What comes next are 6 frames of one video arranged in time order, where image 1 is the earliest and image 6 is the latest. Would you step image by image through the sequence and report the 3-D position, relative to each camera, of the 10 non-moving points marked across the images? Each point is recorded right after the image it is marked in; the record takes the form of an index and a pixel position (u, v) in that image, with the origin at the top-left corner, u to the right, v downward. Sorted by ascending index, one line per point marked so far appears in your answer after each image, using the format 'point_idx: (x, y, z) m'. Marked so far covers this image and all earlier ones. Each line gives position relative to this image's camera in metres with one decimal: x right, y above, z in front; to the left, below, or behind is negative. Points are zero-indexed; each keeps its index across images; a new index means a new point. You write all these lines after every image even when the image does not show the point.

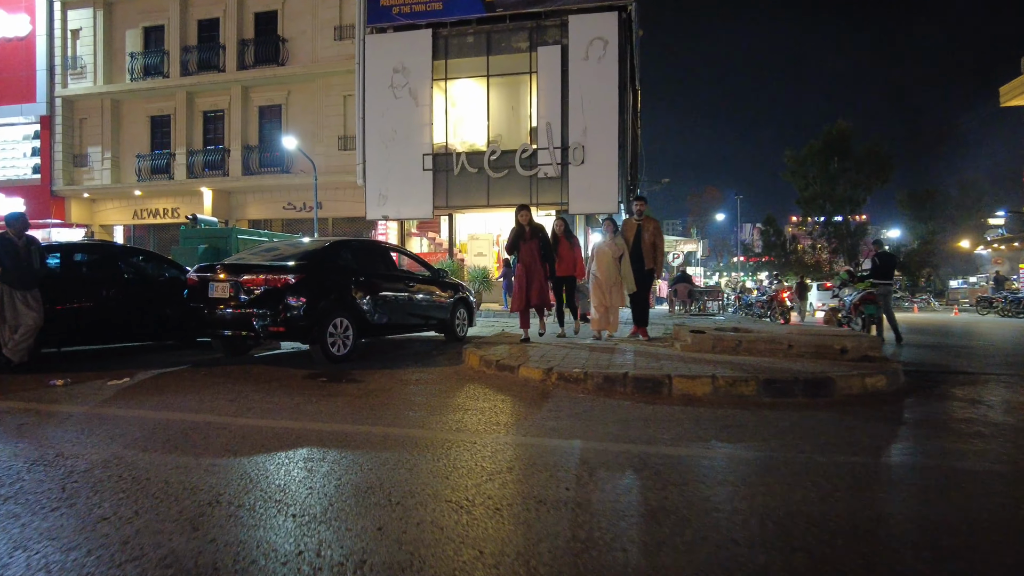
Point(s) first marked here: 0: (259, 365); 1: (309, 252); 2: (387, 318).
0: (-3.4, -1.0, +8.2) m
1: (-2.9, +0.5, +8.7) m
2: (-2.0, -0.4, +9.4) m
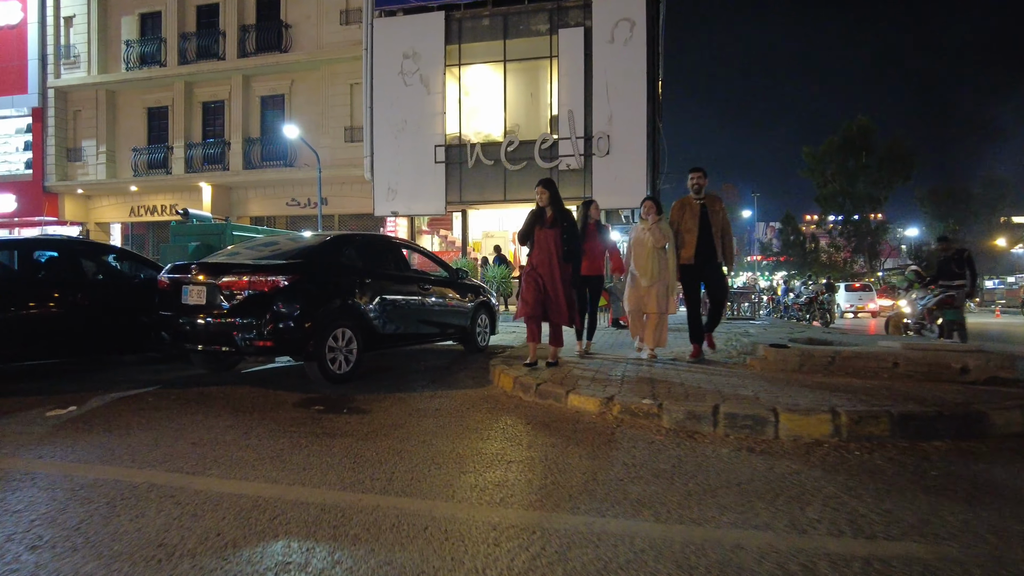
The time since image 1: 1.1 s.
0: (-2.9, -1.1, +6.7) m
1: (-2.4, +0.5, +7.2) m
2: (-1.5, -0.5, +7.9) m
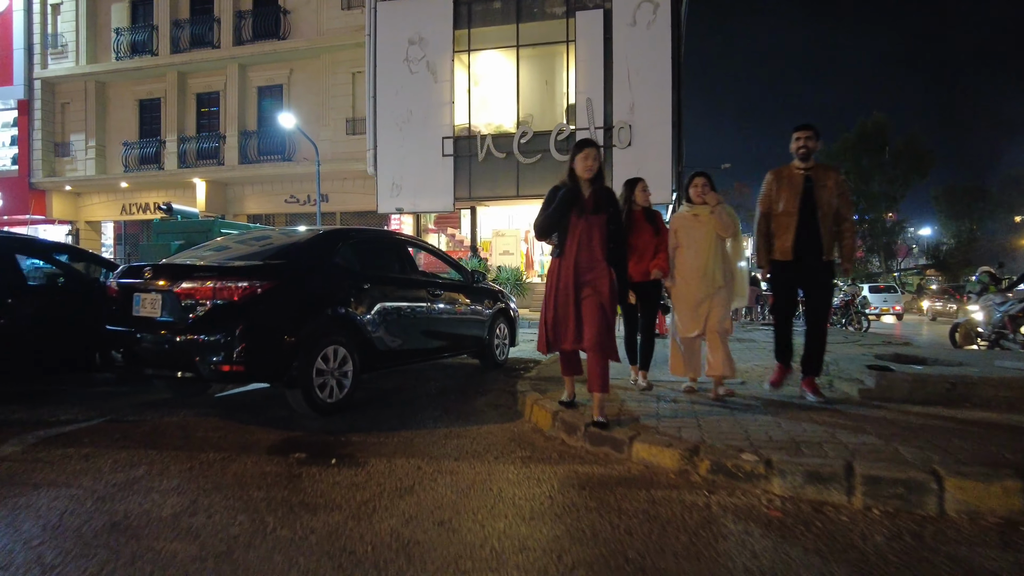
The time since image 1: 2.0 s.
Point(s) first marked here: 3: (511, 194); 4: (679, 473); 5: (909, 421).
0: (-2.6, -1.1, +5.4) m
1: (-2.1, +0.4, +5.8) m
2: (-1.2, -0.6, +6.5) m
3: (0.0, +2.9, +18.8) m
4: (+1.0, -1.1, +3.8) m
5: (+2.7, -0.9, +4.2) m
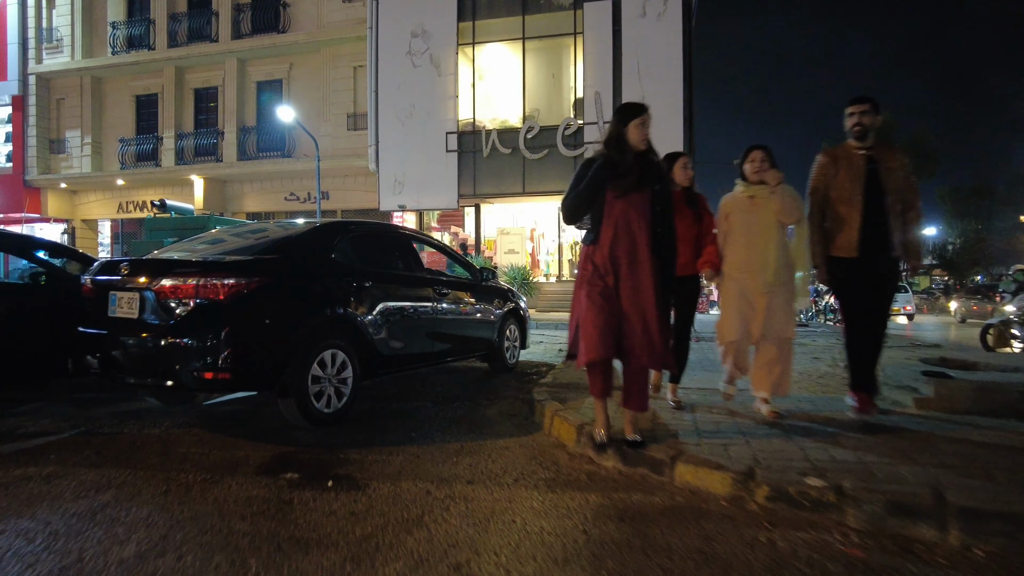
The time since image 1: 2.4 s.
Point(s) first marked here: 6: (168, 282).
0: (-2.5, -1.1, +4.9) m
1: (-2.0, +0.4, +5.3) m
2: (-1.1, -0.5, +6.0) m
3: (+0.1, +2.9, +18.3) m
4: (+1.2, -1.1, +3.2) m
5: (+2.9, -0.9, +3.7) m
6: (-2.6, 0.0, +4.6) m
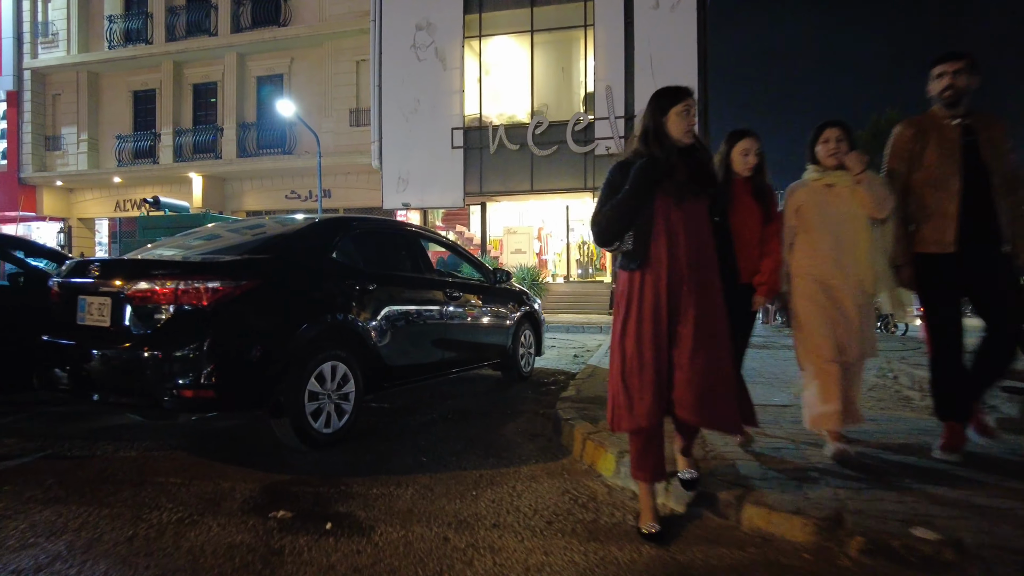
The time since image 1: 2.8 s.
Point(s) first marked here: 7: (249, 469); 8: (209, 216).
0: (-2.3, -1.2, +4.3) m
1: (-1.8, +0.4, +4.7) m
2: (-0.9, -0.6, +5.4) m
3: (+0.4, +2.9, +17.7) m
4: (+1.3, -1.2, +2.6) m
5: (+3.0, -0.9, +3.1) m
6: (-2.4, 0.0, +4.0) m
7: (-1.7, -1.2, +4.0) m
8: (-5.7, +1.3, +11.5) m
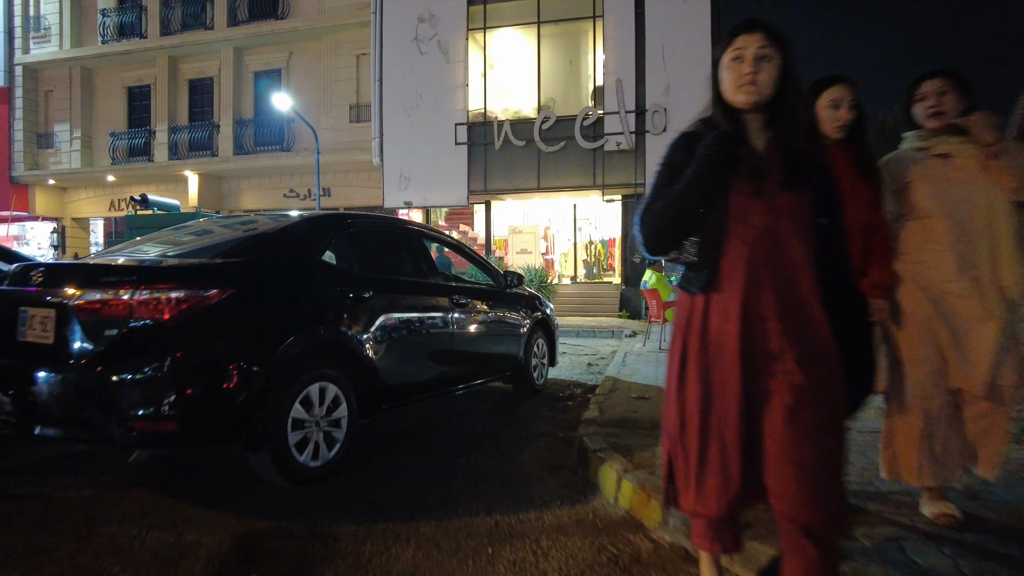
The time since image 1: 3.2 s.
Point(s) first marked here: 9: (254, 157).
0: (-2.2, -1.2, +3.6) m
1: (-1.7, +0.3, +4.1) m
2: (-0.8, -0.6, +4.7) m
3: (+0.5, +2.9, +17.0) m
4: (+1.4, -1.2, +2.0) m
5: (+3.2, -1.0, +2.4) m
6: (-2.3, 0.0, +3.4) m
7: (-1.6, -1.2, +3.3) m
8: (-5.5, +1.3, +10.9) m
9: (-8.3, +4.2, +19.6) m
